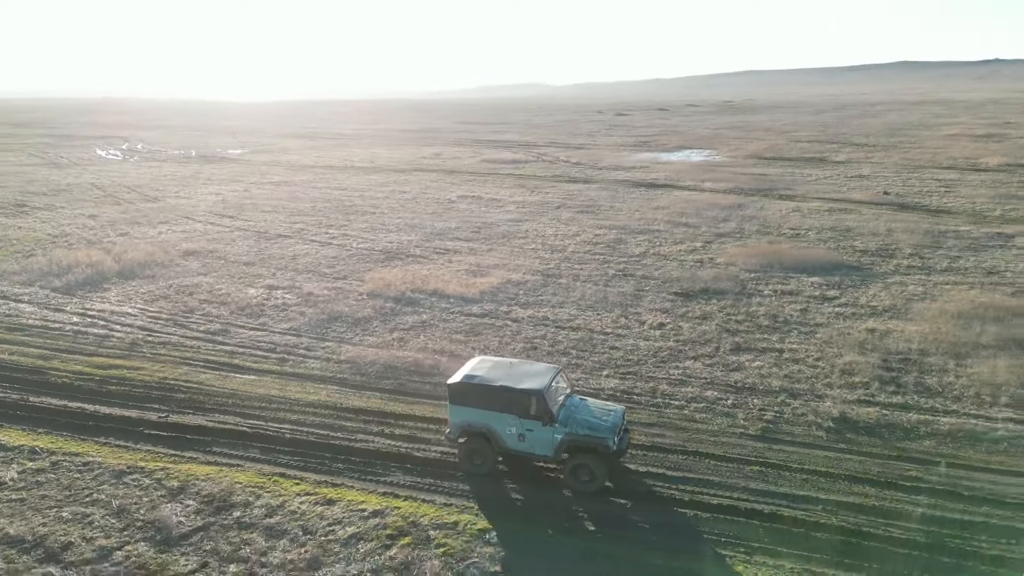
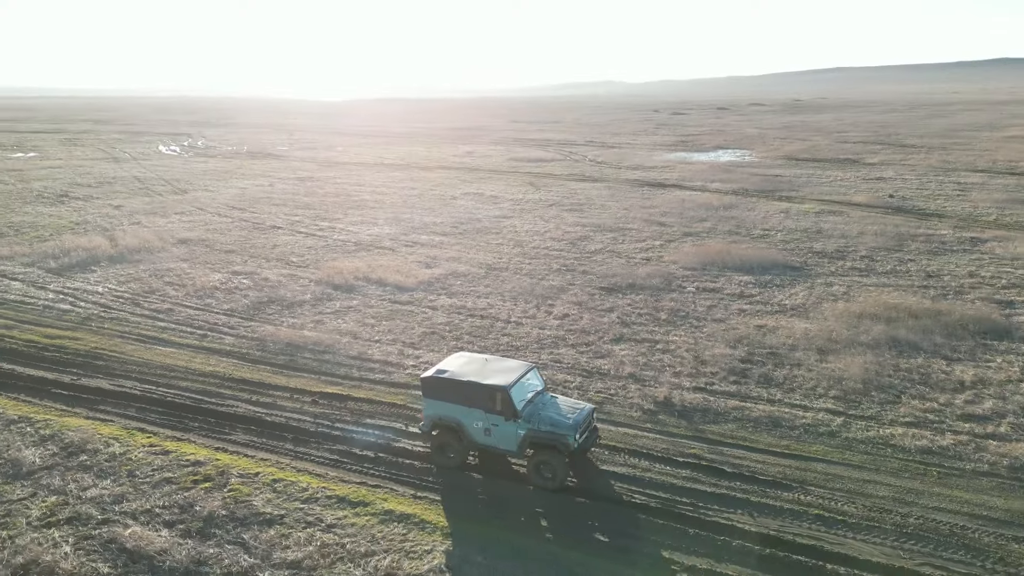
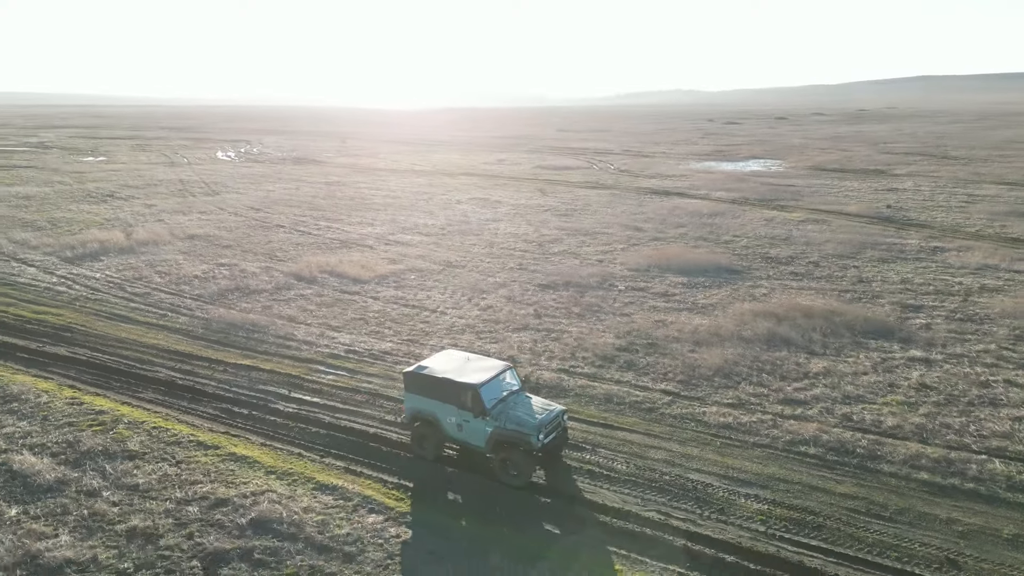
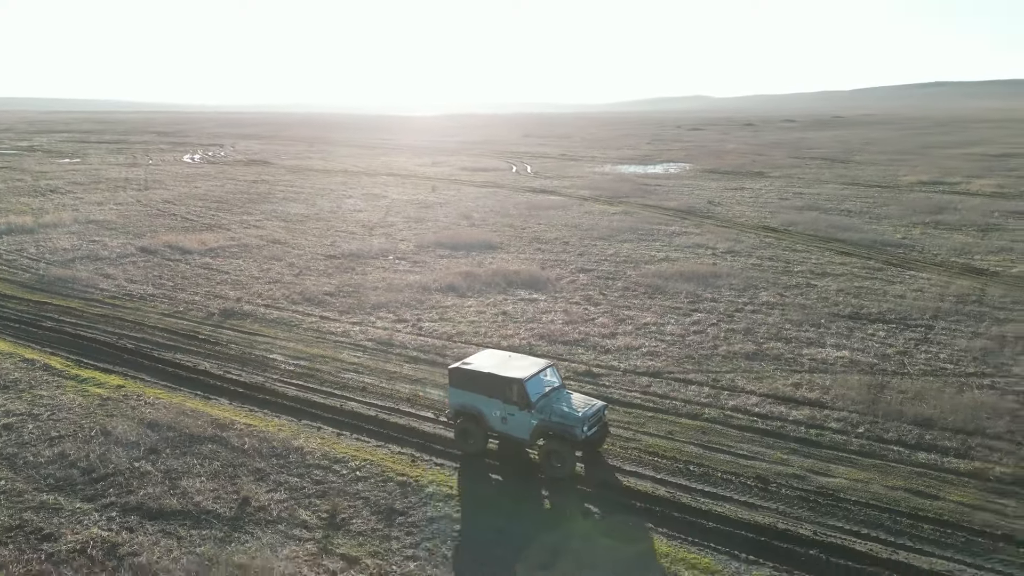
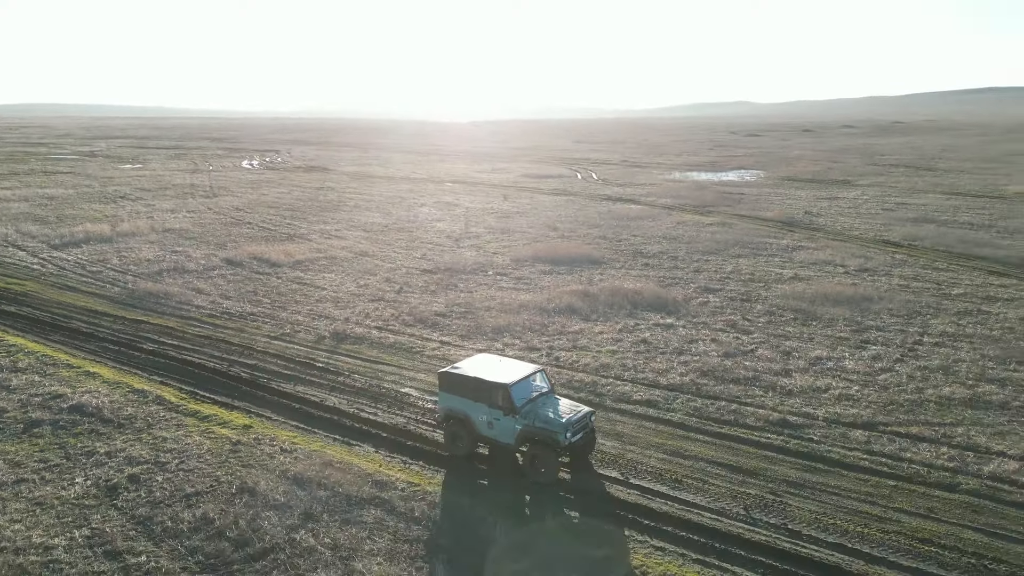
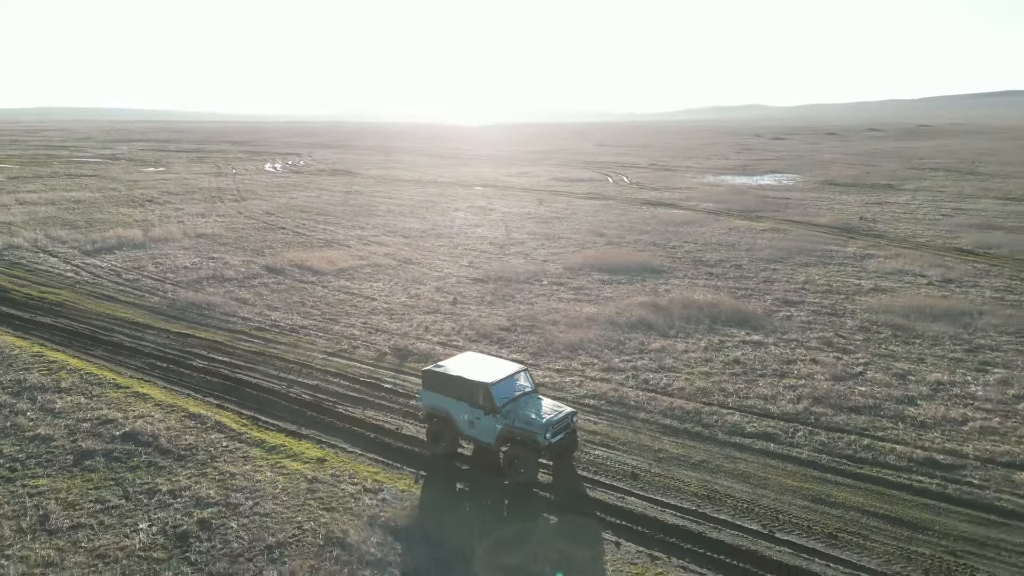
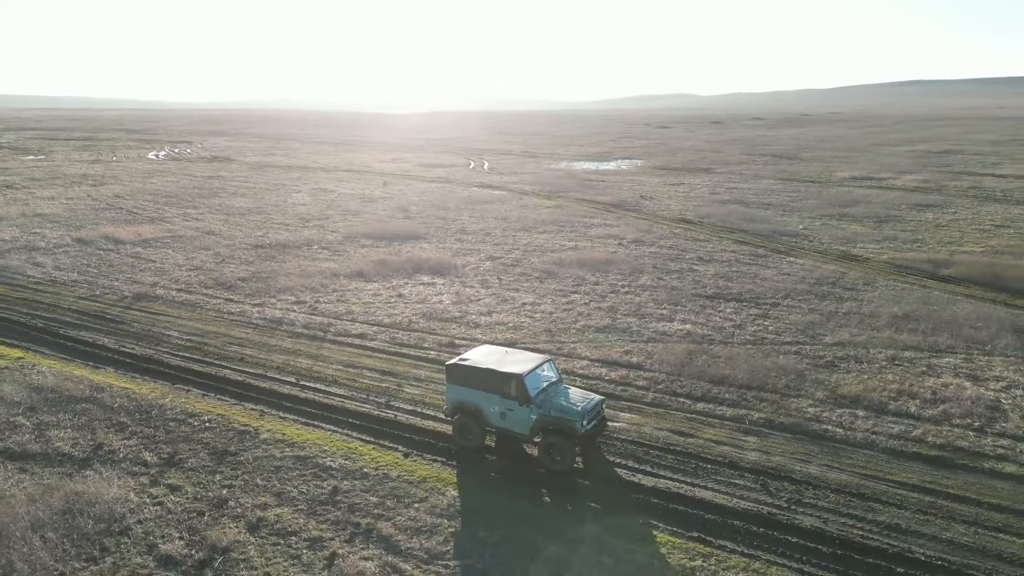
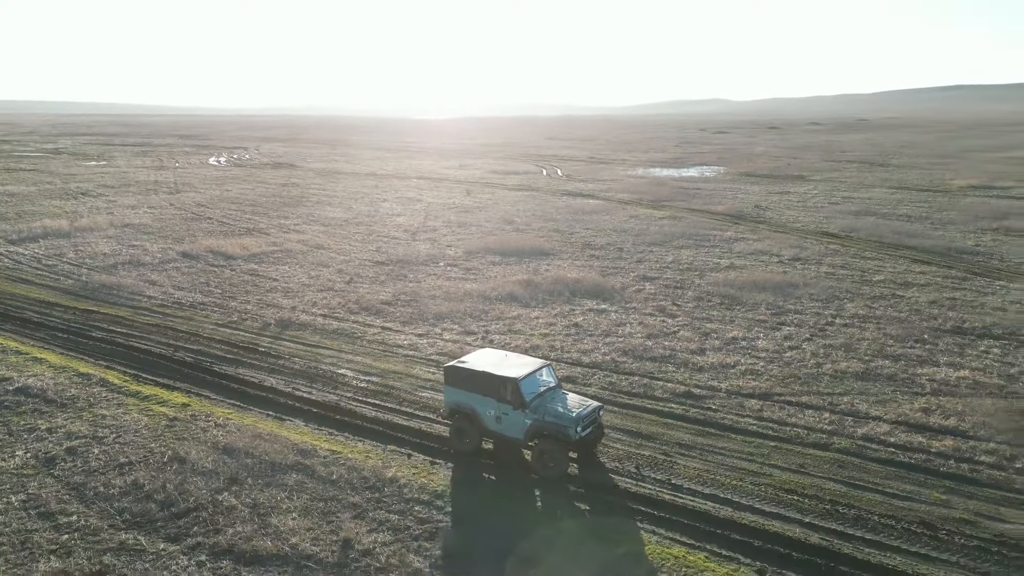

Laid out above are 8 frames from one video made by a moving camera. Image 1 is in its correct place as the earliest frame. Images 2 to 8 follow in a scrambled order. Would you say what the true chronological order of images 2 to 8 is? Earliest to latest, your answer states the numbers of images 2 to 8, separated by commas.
2, 3, 6, 5, 8, 4, 7
